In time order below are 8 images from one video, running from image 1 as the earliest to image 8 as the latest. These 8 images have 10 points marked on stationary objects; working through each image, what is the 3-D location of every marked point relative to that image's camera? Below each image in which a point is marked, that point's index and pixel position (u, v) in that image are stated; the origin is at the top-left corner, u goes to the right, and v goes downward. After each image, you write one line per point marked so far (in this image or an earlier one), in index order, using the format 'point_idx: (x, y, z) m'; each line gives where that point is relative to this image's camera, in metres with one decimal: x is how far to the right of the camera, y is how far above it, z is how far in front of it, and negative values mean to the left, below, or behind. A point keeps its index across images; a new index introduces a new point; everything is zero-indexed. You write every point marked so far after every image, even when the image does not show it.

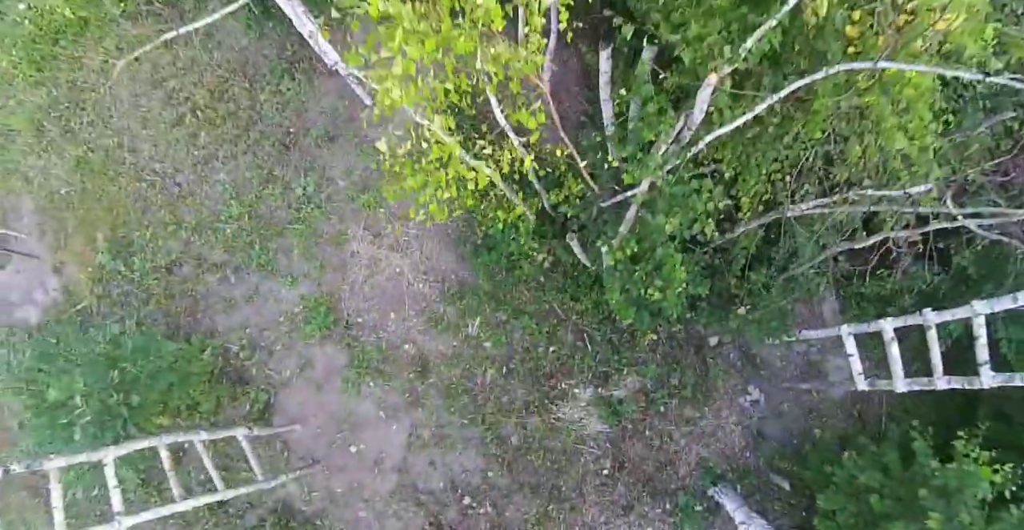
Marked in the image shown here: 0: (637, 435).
0: (+1.1, -1.5, +5.0) m
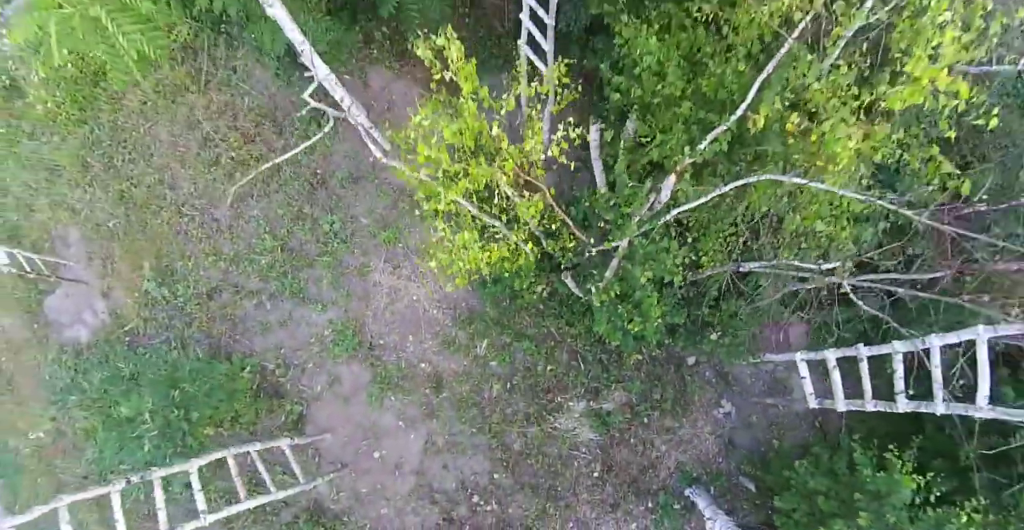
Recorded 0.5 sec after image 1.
0: (+1.1, -1.8, +5.7) m
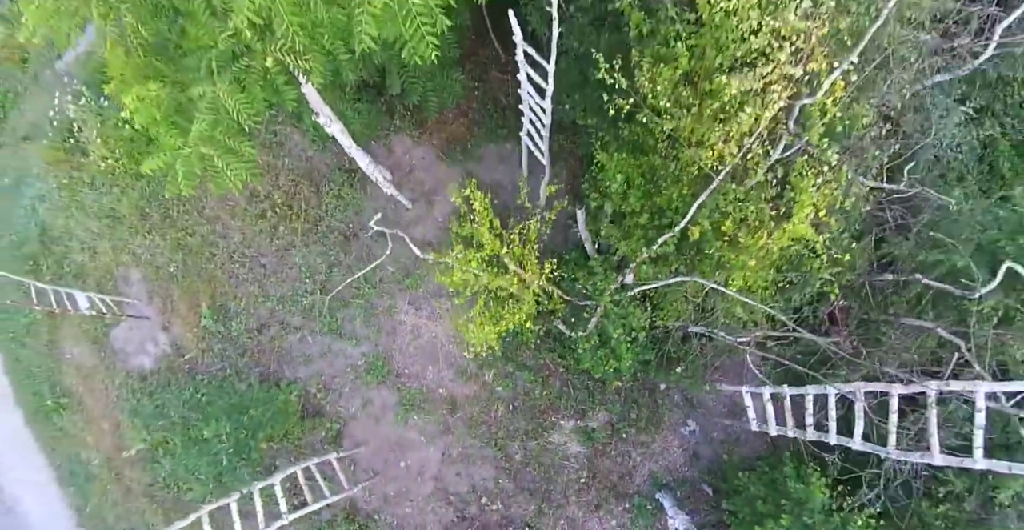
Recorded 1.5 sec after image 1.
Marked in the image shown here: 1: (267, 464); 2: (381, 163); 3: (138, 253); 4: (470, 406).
0: (+1.1, -2.3, +6.8) m
1: (-3.0, -2.5, +7.1) m
2: (-1.7, +1.1, +7.7) m
3: (-5.1, +0.1, +8.0) m
4: (-0.5, -1.7, +7.1) m
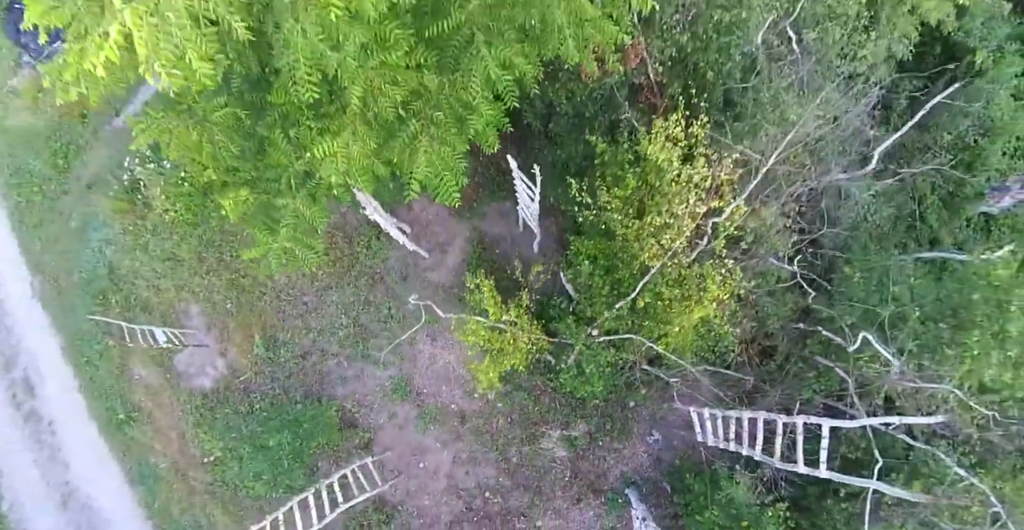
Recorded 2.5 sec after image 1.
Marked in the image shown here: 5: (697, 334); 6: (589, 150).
0: (+1.1, -2.8, +8.4) m
1: (-3.0, -3.0, +8.7) m
2: (-1.7, +0.6, +9.3) m
3: (-5.2, -0.4, +9.5) m
4: (-0.5, -2.3, +8.6) m
5: (+2.1, -0.9, +6.9) m
6: (+1.0, +1.3, +7.6) m
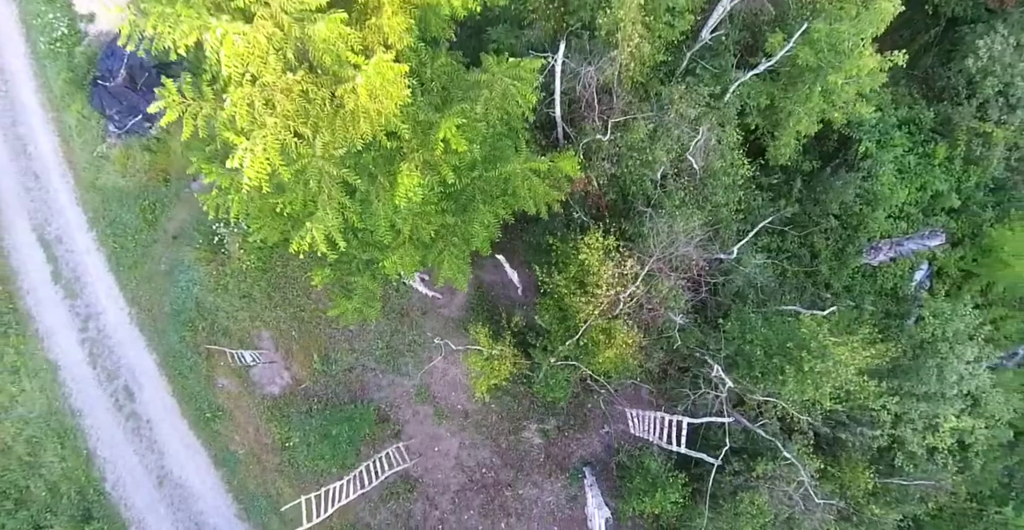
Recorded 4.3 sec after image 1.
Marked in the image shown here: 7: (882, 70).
0: (+0.9, -3.6, +11.7) m
1: (-3.2, -3.8, +11.9) m
2: (-1.9, -0.2, +12.5) m
3: (-5.4, -1.2, +12.7) m
4: (-0.7, -3.1, +11.9) m
5: (+1.9, -1.7, +10.2) m
6: (+0.8, +0.5, +10.8) m
7: (+6.7, +3.5, +10.5) m
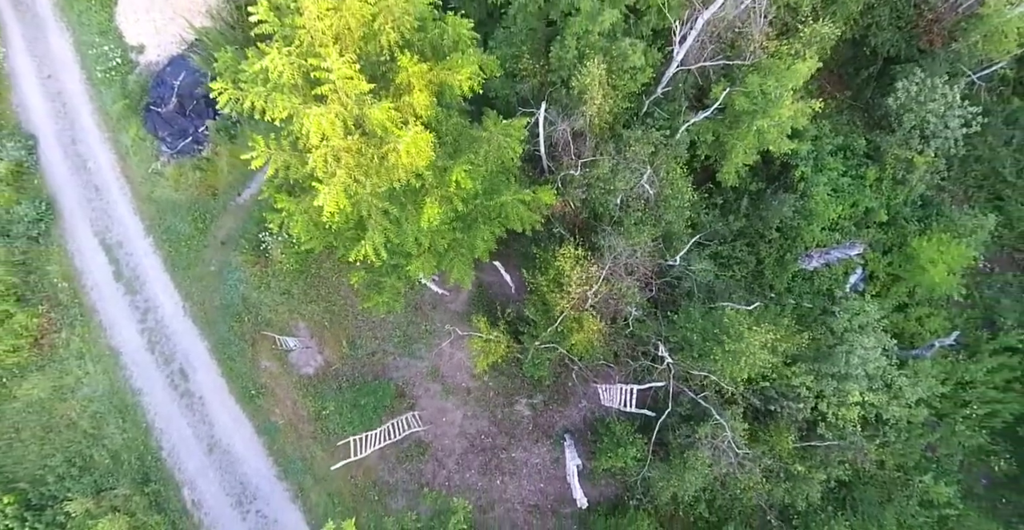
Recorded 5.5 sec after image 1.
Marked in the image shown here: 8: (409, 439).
0: (+0.7, -3.7, +14.3) m
1: (-3.3, -3.9, +14.5) m
2: (-2.1, -0.3, +15.1) m
3: (-5.5, -1.3, +15.3) m
4: (-0.9, -3.2, +14.5) m
5: (+1.8, -1.8, +12.8) m
6: (+0.6, +0.4, +13.4) m
7: (+6.6, +3.4, +13.1) m
8: (-2.6, -4.5, +14.5) m
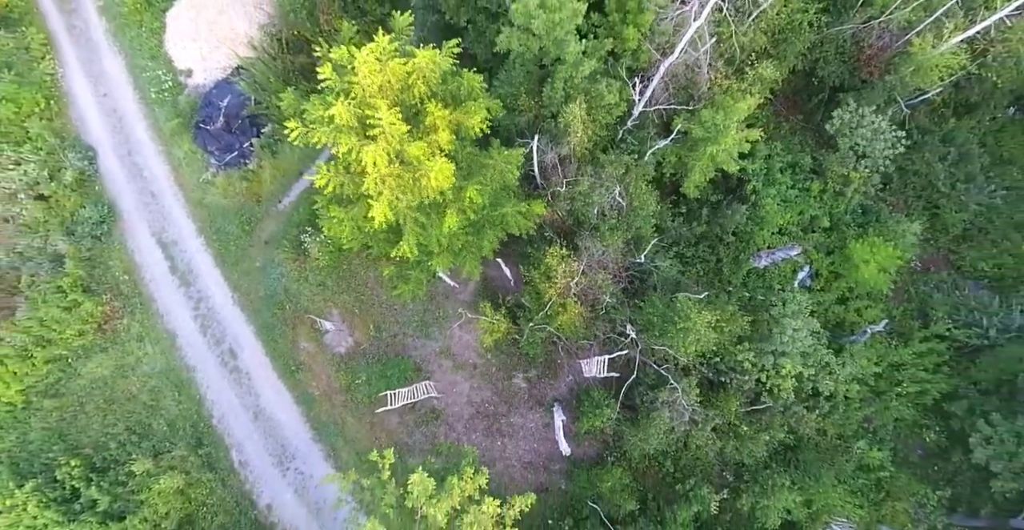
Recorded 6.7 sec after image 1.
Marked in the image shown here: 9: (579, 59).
0: (+0.7, -3.6, +17.4) m
1: (-3.4, -3.8, +17.6) m
2: (-2.1, -0.2, +18.2) m
3: (-5.6, -1.2, +18.4) m
4: (-0.9, -3.1, +17.6) m
5: (+1.8, -1.7, +15.9) m
6: (+0.6, +0.5, +16.5) m
7: (+6.6, +3.5, +16.2) m
8: (-2.6, -4.4, +17.6) m
9: (+1.7, +5.2, +14.5) m
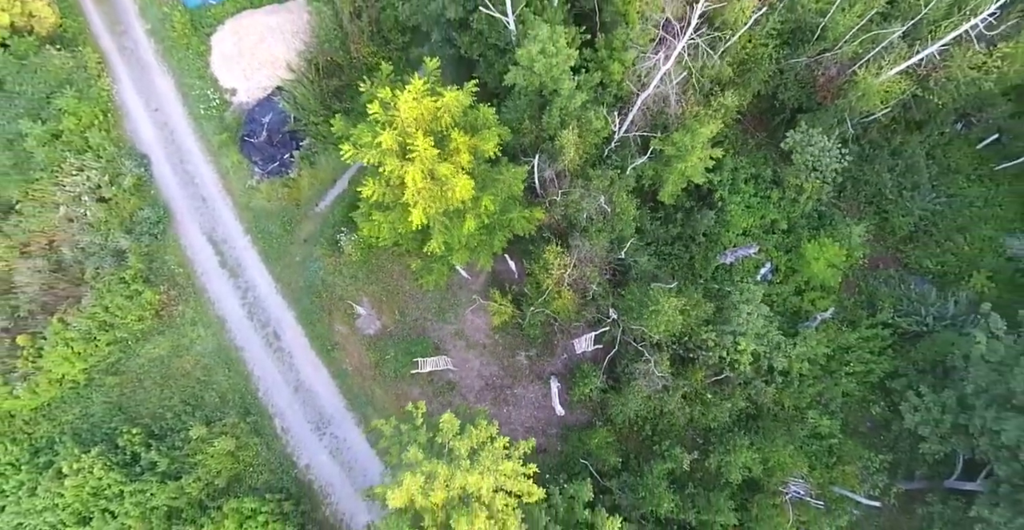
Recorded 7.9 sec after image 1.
0: (+0.8, -3.4, +20.8) m
1: (-3.2, -3.6, +21.0) m
2: (-1.9, 0.0, +21.6) m
3: (-5.4, -1.0, +21.8) m
4: (-0.8, -2.9, +21.0) m
5: (+1.9, -1.6, +19.3) m
6: (+0.8, +0.7, +19.9) m
7: (+6.8, +3.6, +19.6) m
8: (-2.5, -4.2, +21.0) m
9: (+1.9, +5.3, +17.9) m
